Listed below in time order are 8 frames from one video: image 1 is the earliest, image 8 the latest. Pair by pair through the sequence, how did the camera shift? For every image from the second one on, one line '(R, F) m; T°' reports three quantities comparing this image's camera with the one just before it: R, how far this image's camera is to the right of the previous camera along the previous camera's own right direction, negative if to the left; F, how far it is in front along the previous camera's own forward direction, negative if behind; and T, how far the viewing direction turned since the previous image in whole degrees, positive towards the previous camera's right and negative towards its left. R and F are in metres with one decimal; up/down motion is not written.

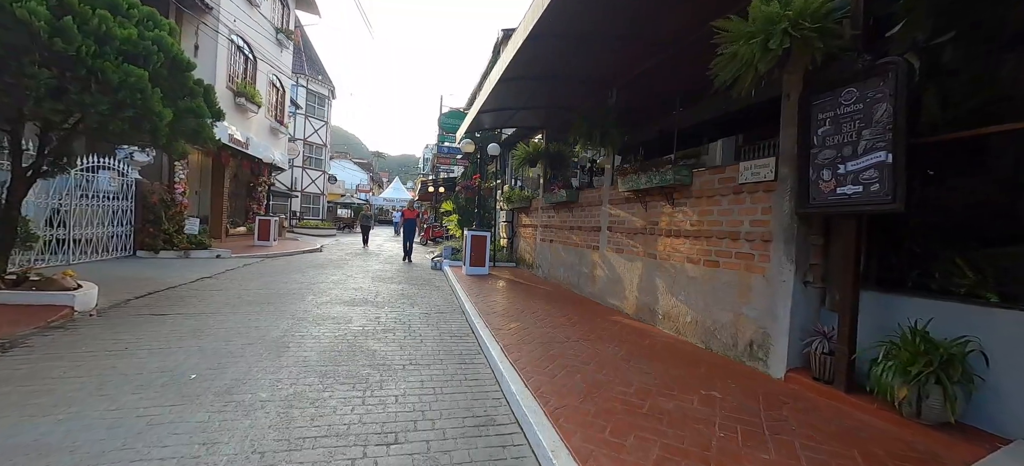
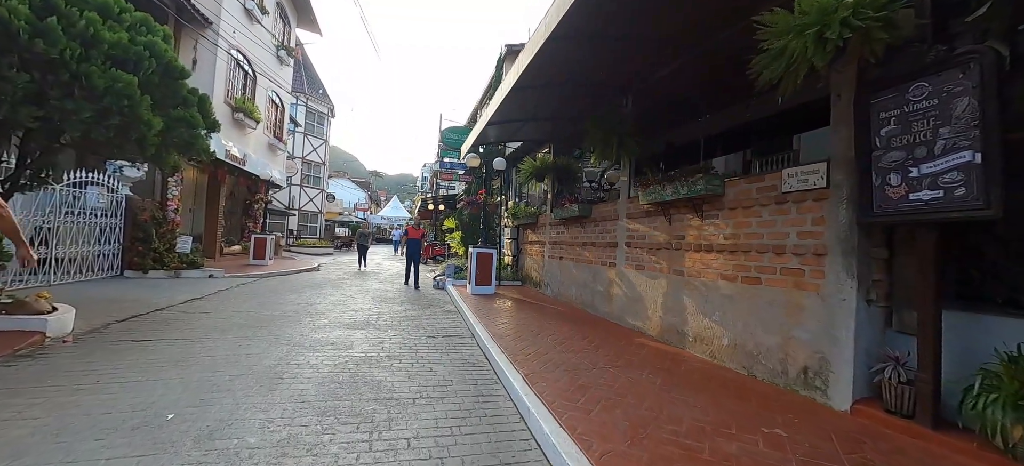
(-0.2, +0.4) m; 0°
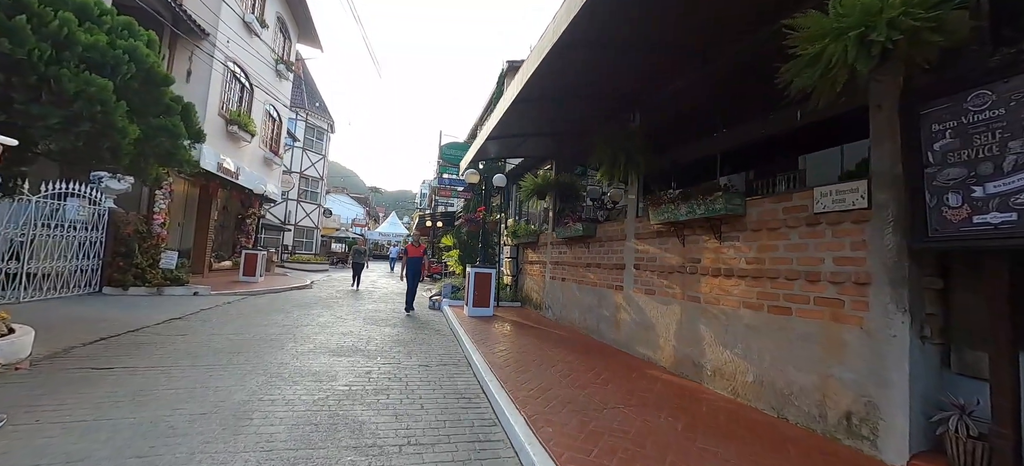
(0.0, +0.4) m; 0°
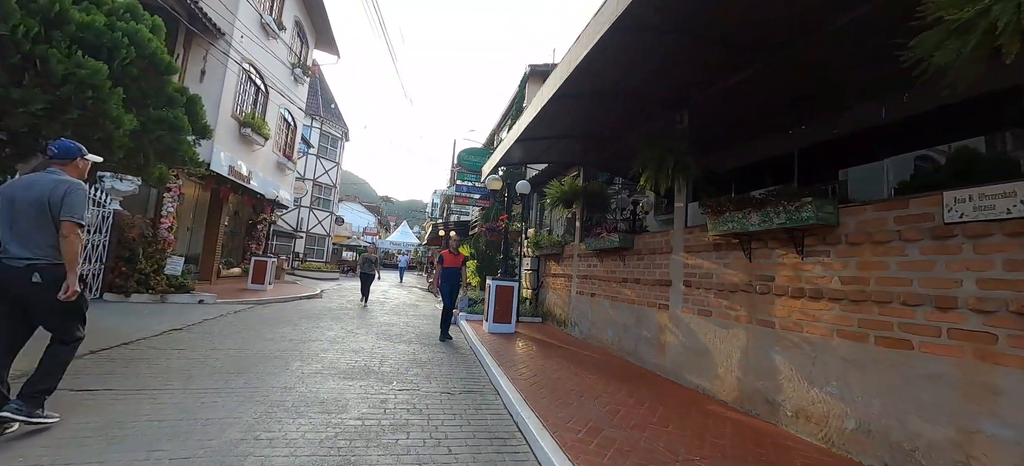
(-0.3, +0.6) m; -1°
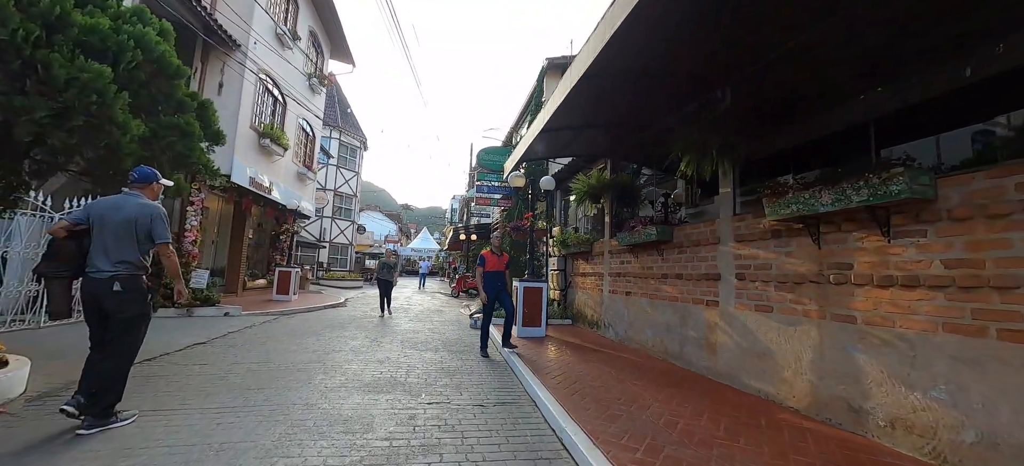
(-0.1, +0.4) m; -3°
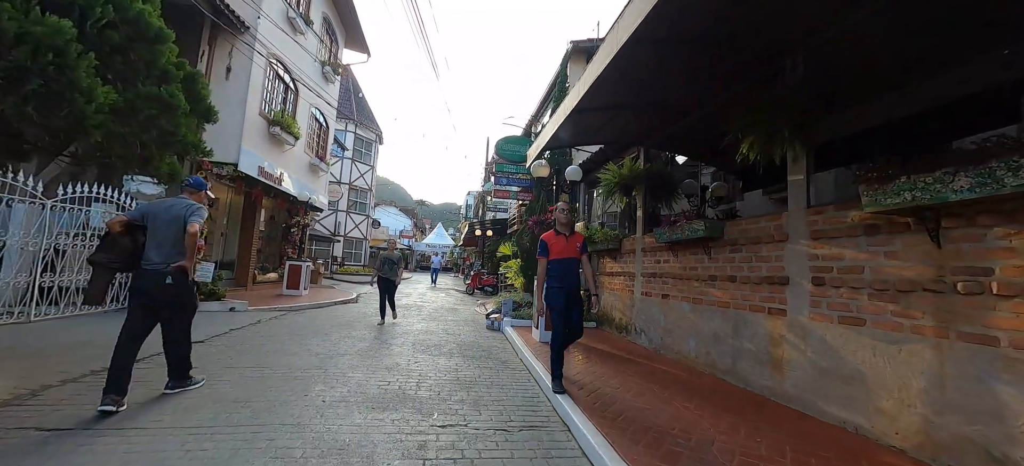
(-0.1, +0.6) m; -2°
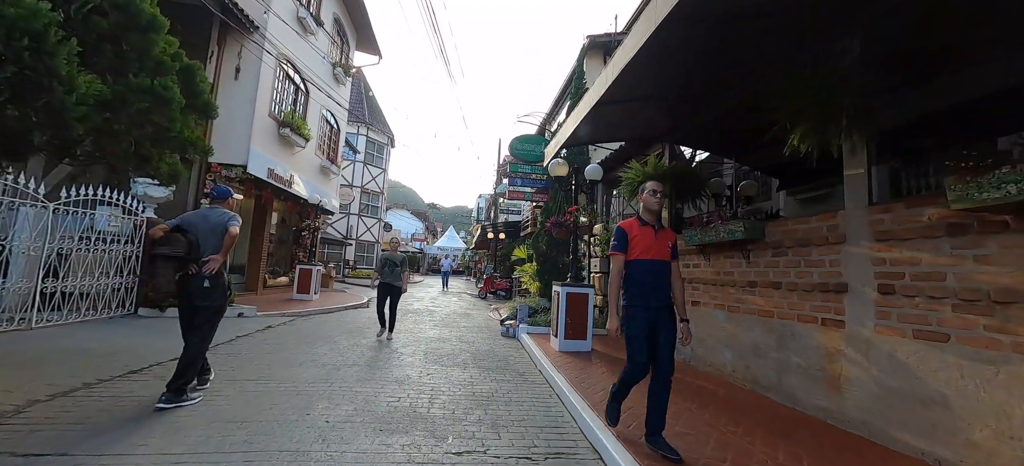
(-0.1, +0.4) m; -2°
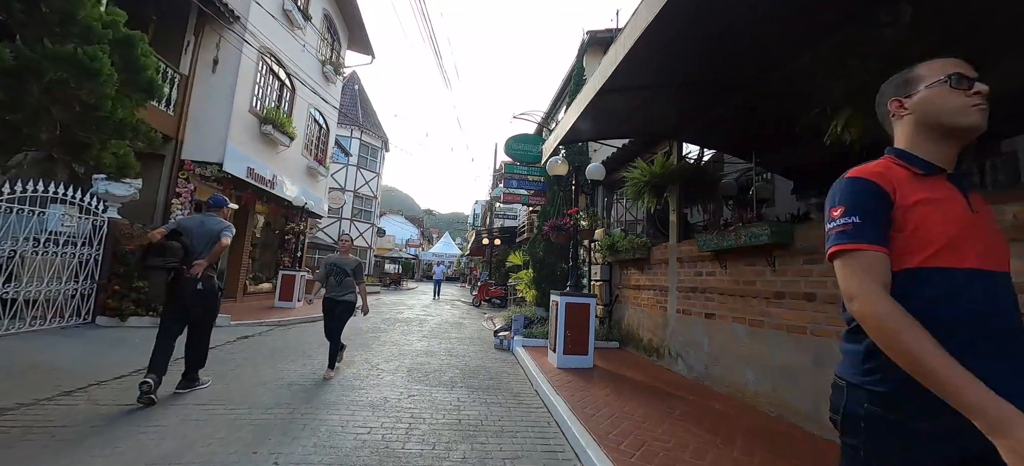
(0.0, +0.5) m; +1°
